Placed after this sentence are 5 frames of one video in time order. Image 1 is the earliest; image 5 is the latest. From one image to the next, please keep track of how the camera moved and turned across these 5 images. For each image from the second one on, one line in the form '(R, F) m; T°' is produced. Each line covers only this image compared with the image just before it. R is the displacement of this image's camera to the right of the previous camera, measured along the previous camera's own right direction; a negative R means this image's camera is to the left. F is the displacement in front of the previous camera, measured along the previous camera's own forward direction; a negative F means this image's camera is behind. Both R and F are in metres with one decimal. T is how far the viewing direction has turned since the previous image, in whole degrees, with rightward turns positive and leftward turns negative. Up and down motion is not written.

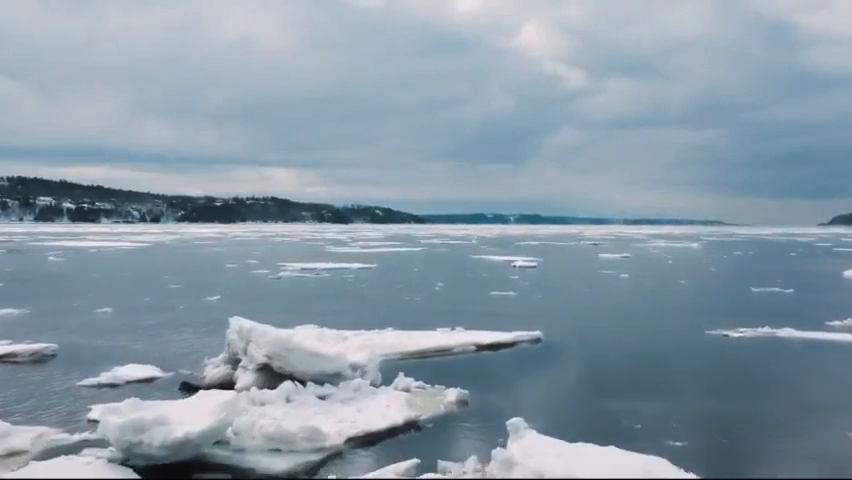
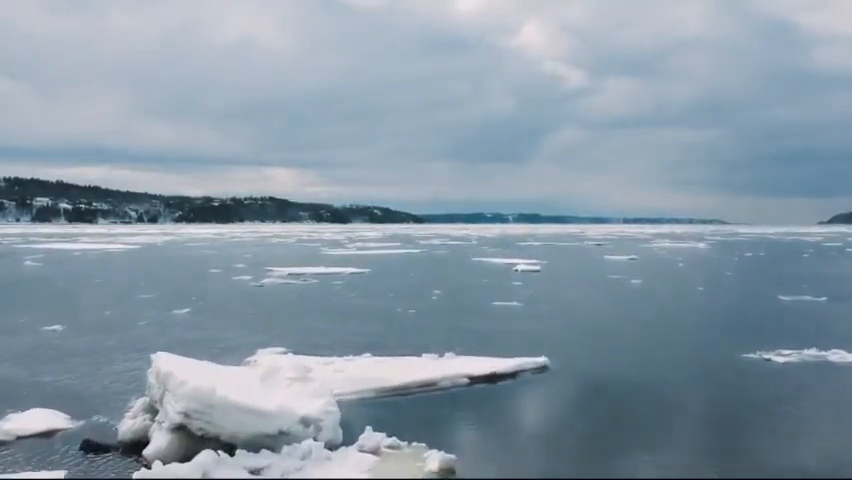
(+0.2, +1.6) m; 0°
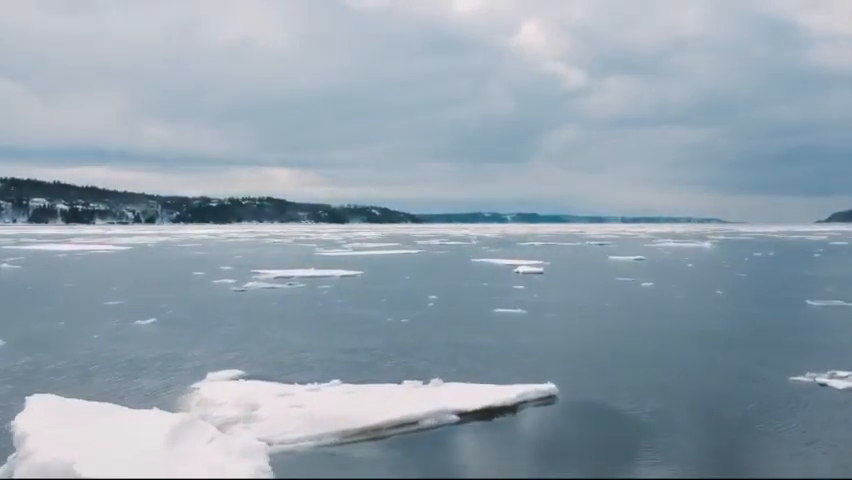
(+0.1, +1.5) m; 0°
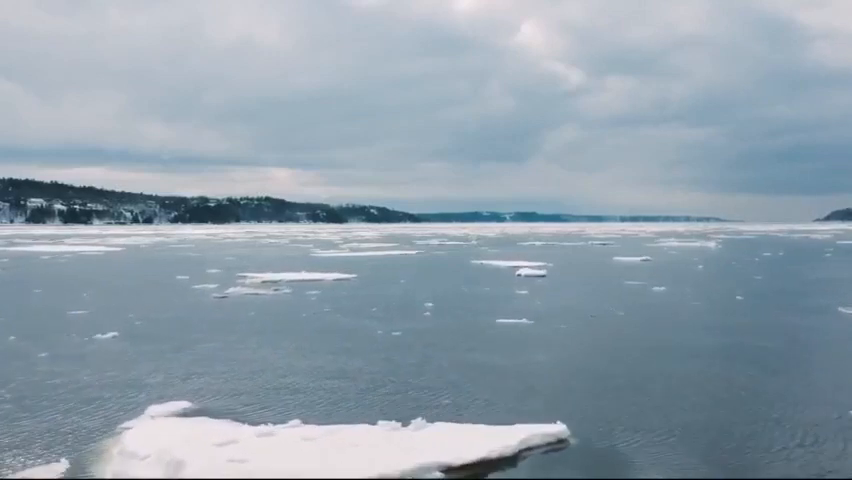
(+0.1, +1.4) m; 0°
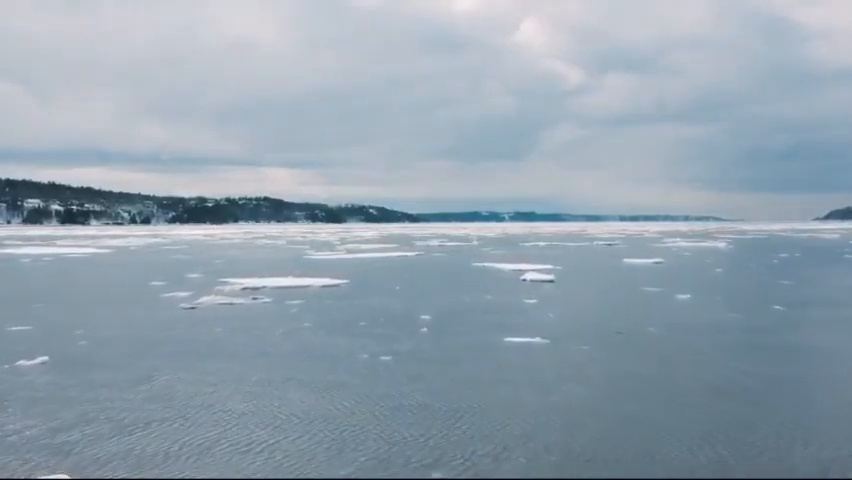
(+0.1, +2.0) m; 0°
